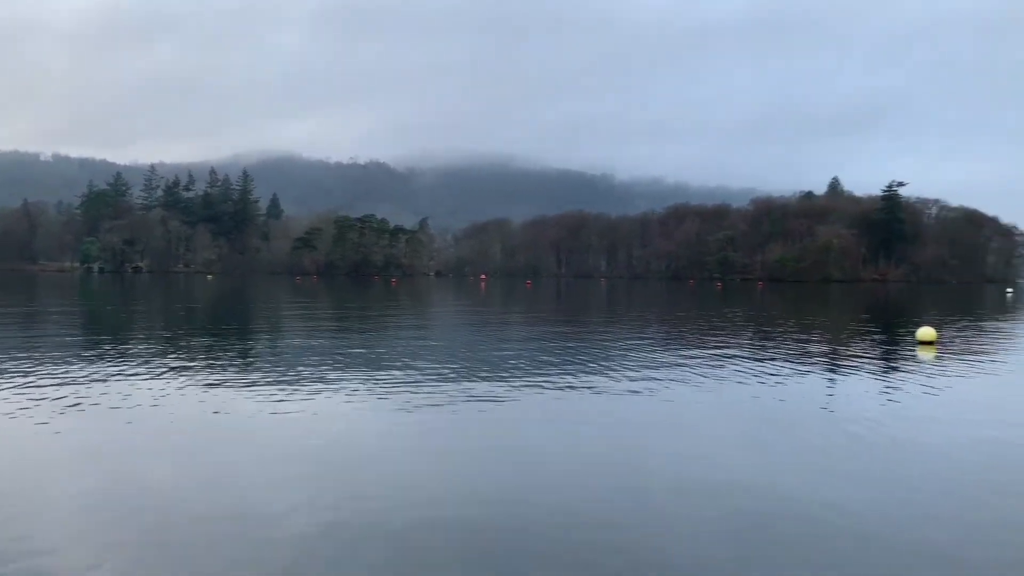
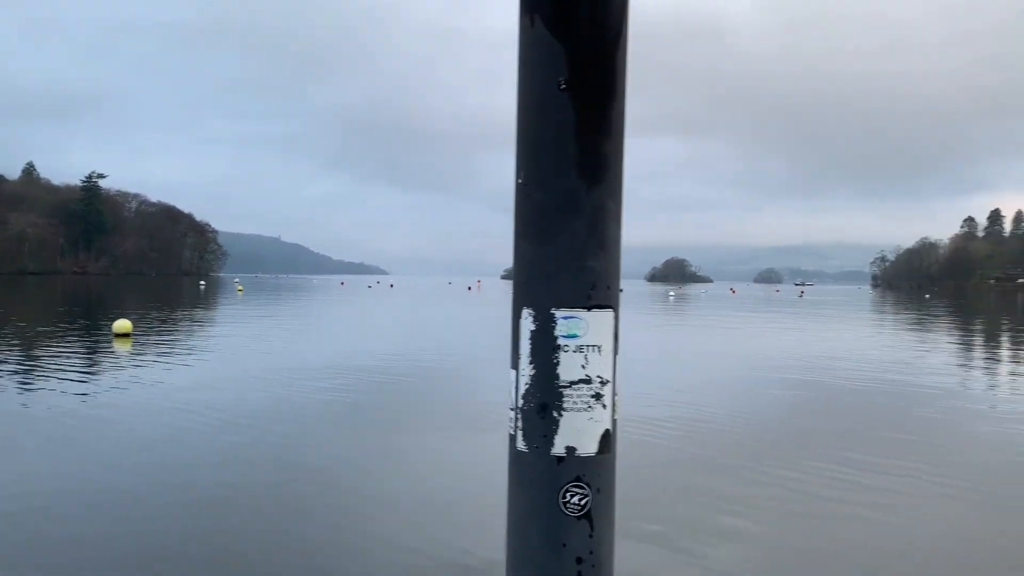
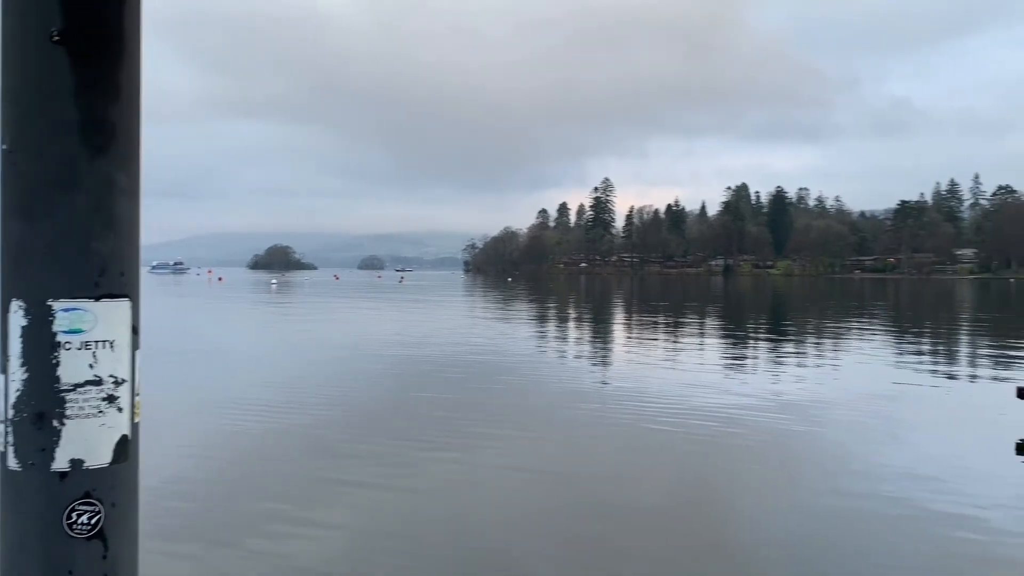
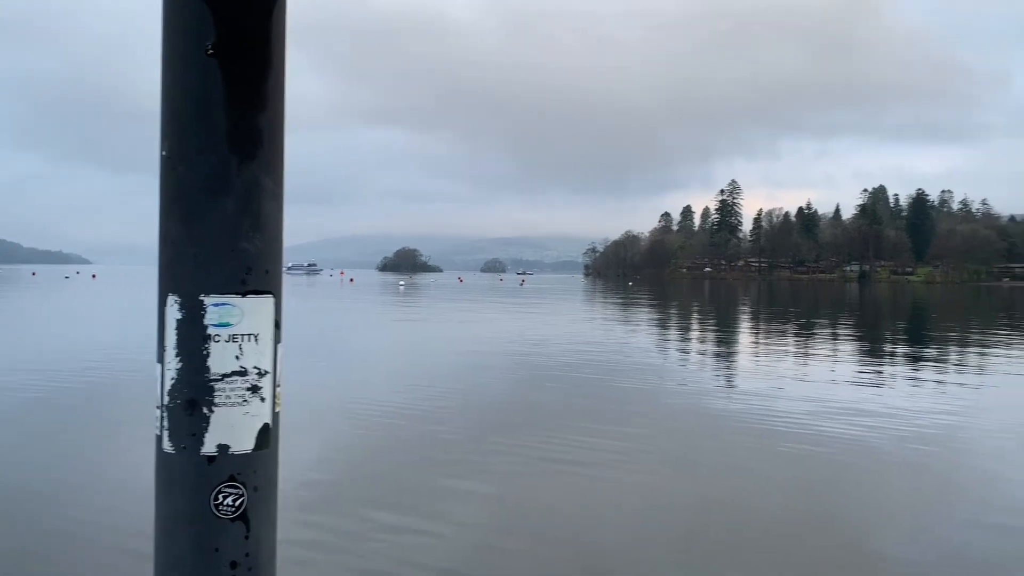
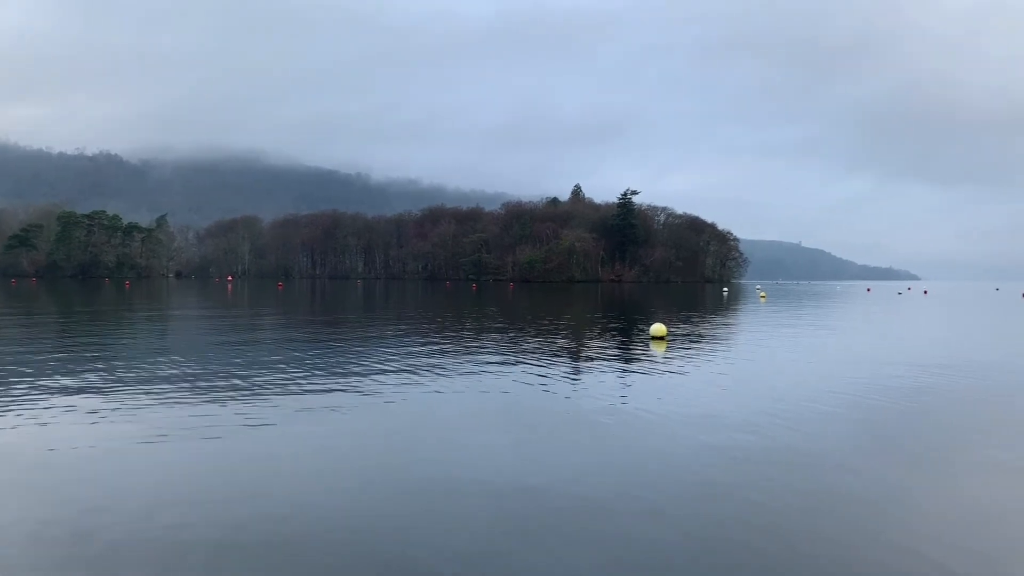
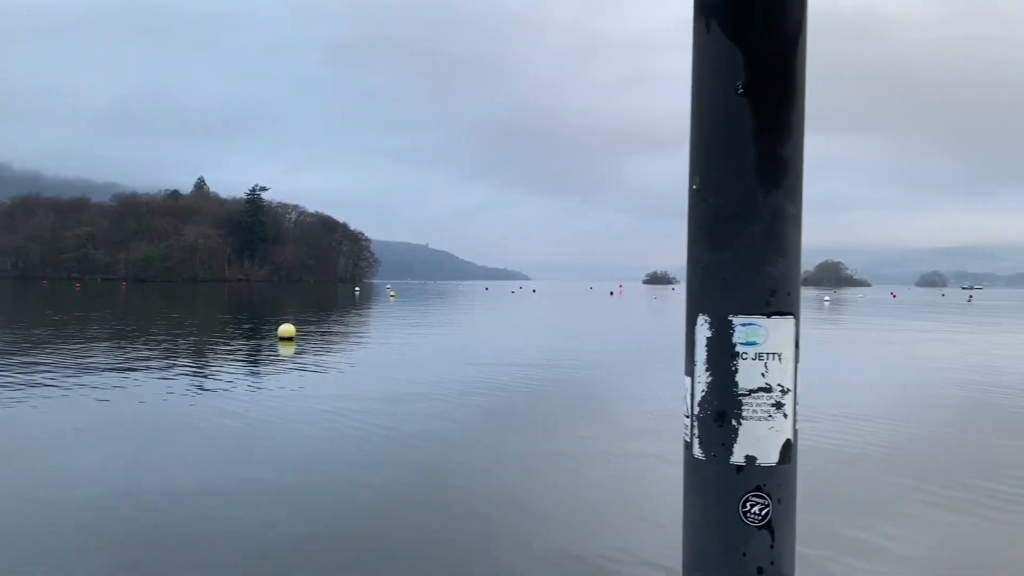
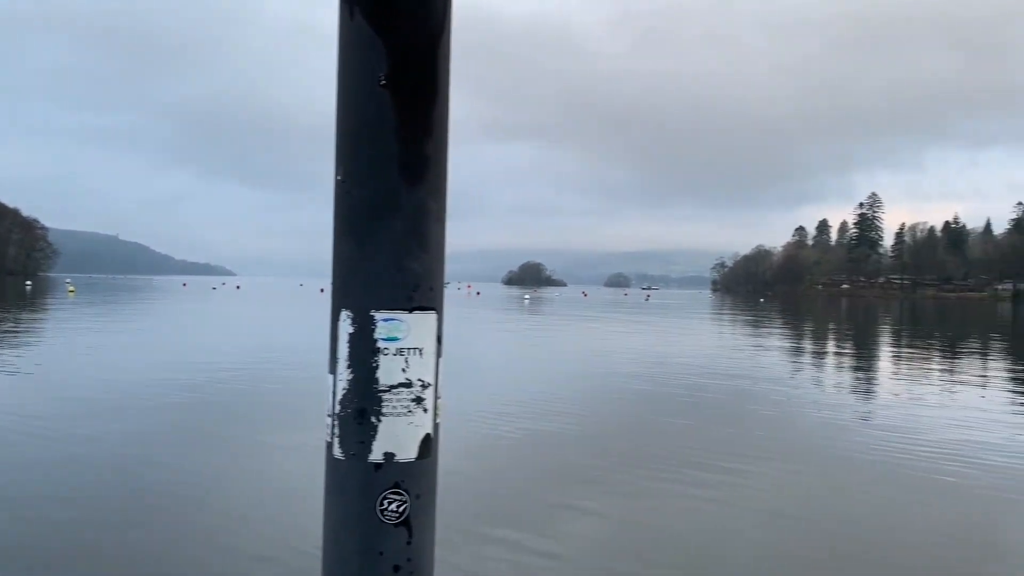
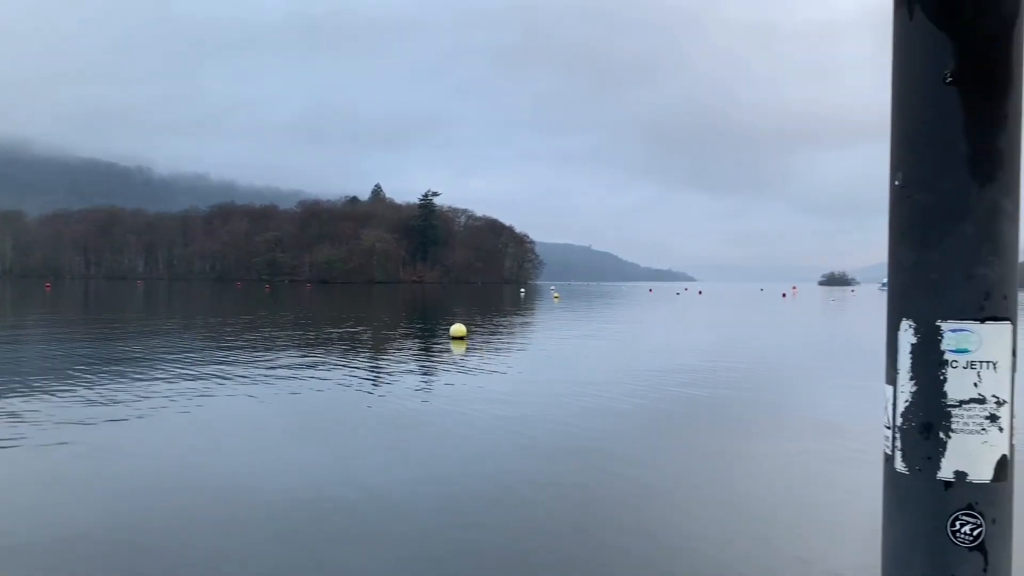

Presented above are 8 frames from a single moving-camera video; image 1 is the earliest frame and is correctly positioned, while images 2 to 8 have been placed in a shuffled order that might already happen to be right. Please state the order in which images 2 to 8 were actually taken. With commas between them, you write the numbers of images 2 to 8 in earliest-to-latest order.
5, 8, 6, 2, 7, 4, 3
